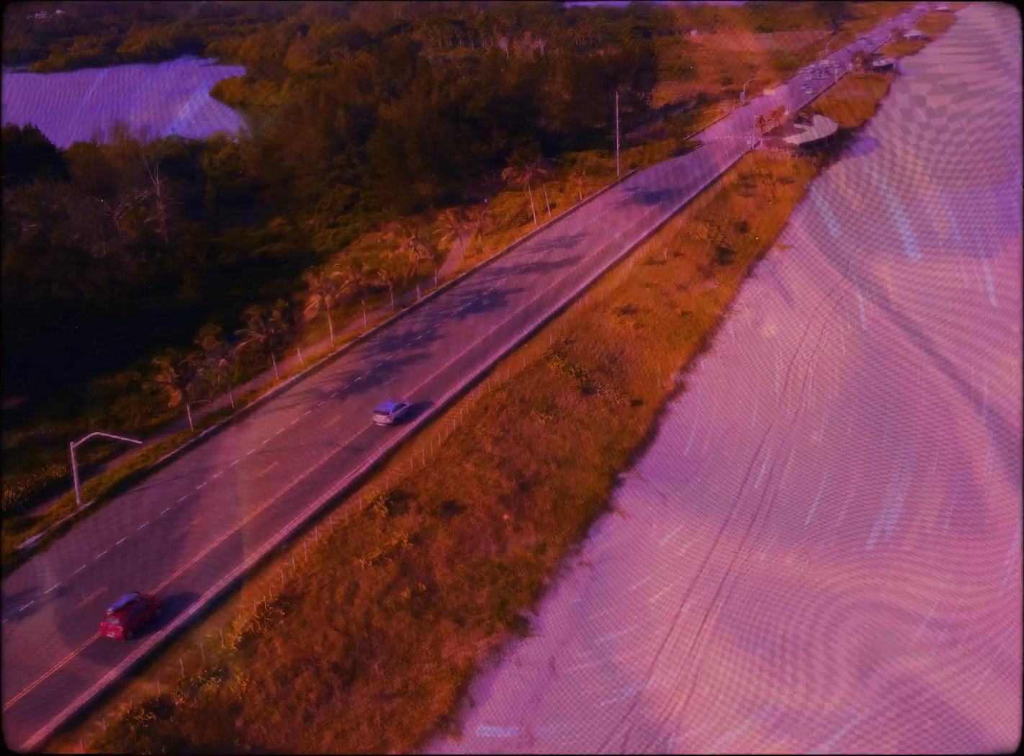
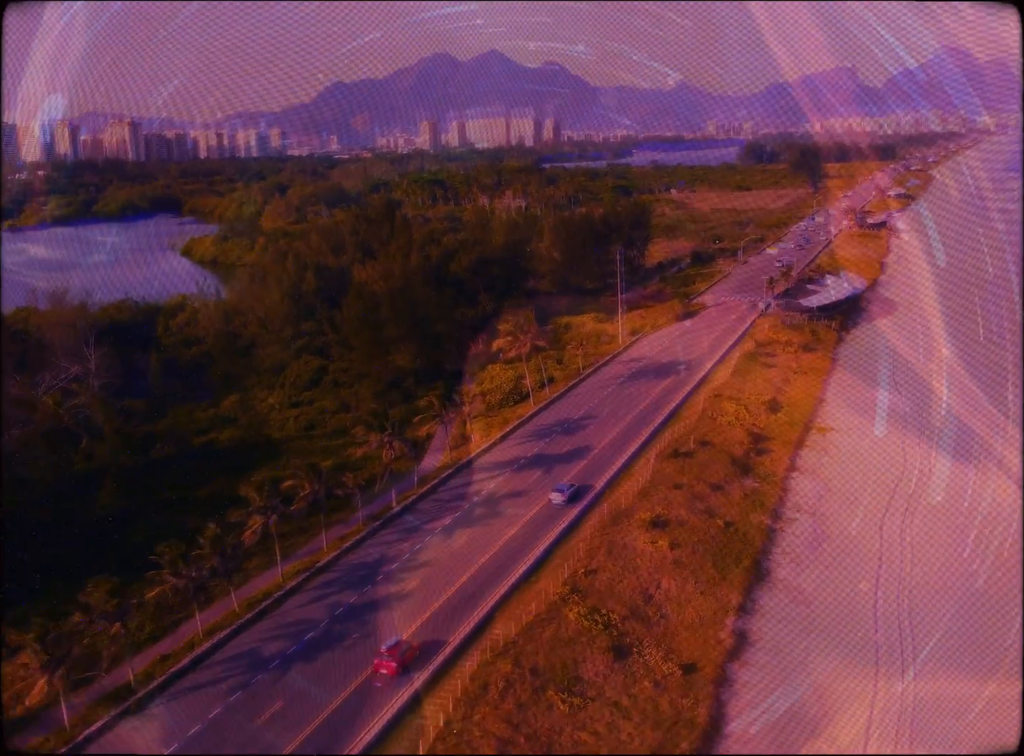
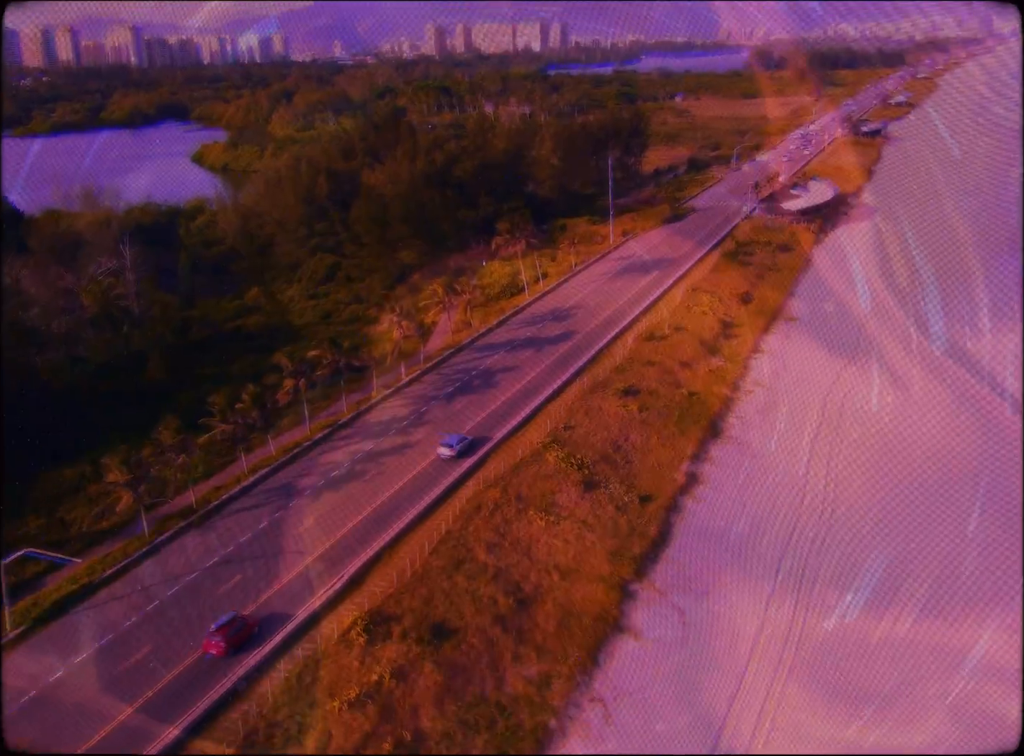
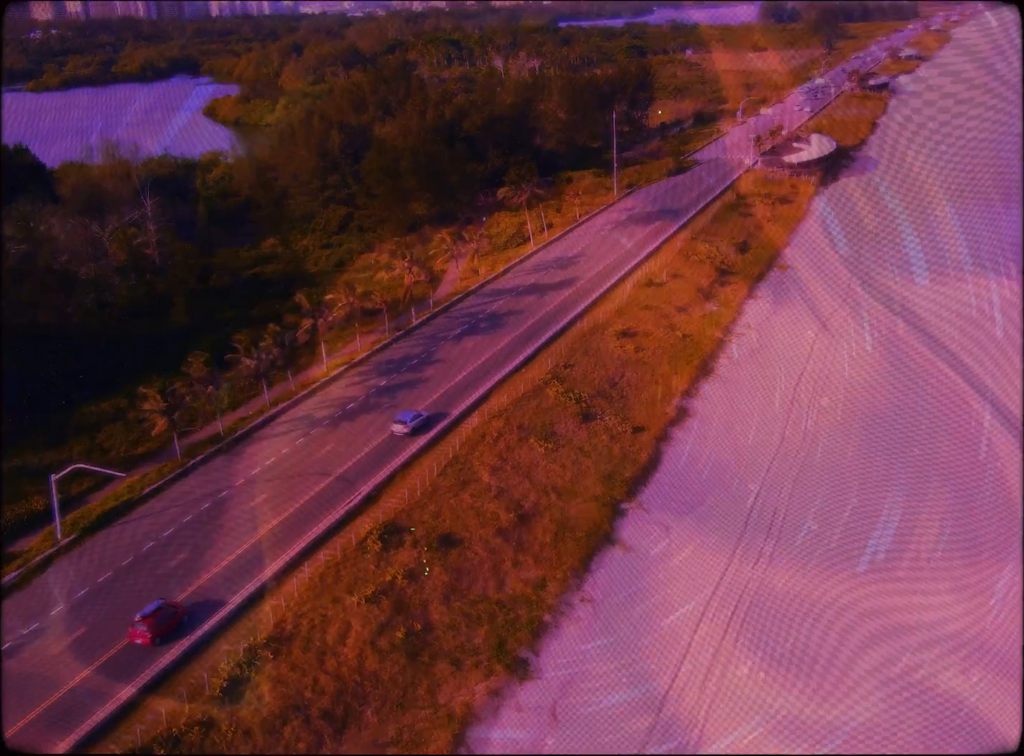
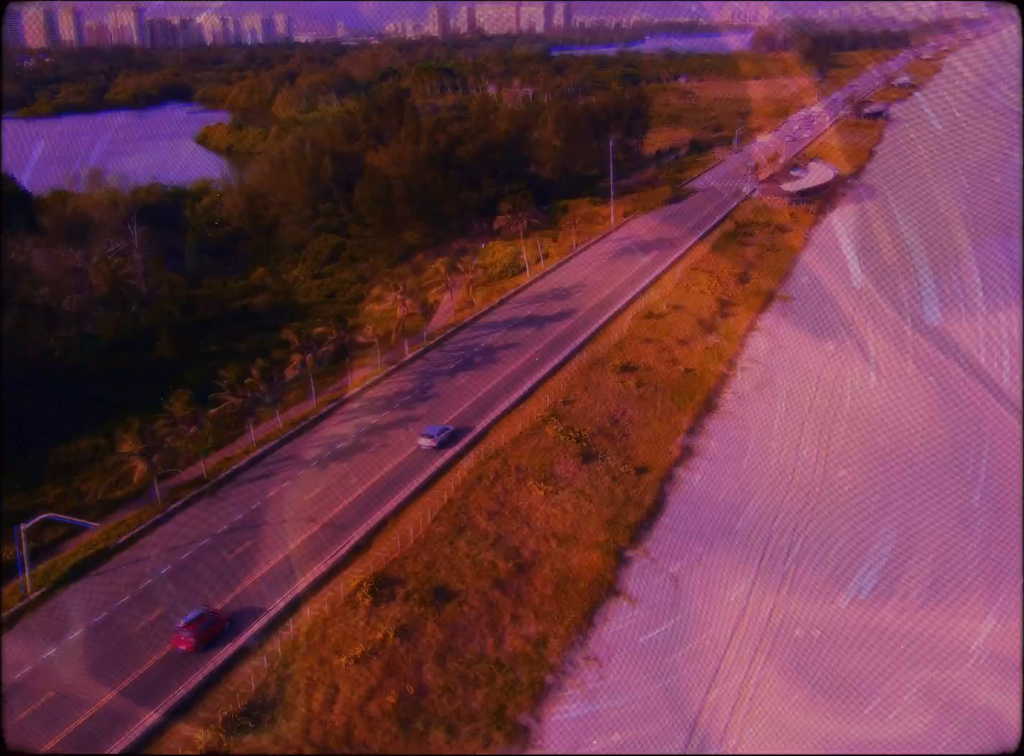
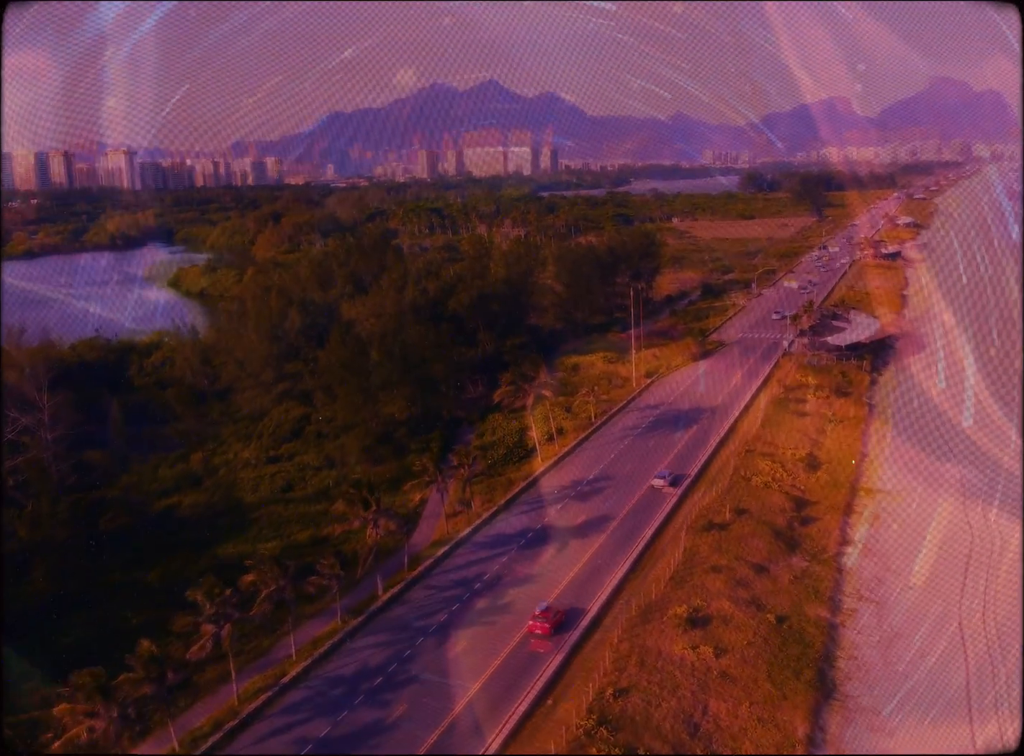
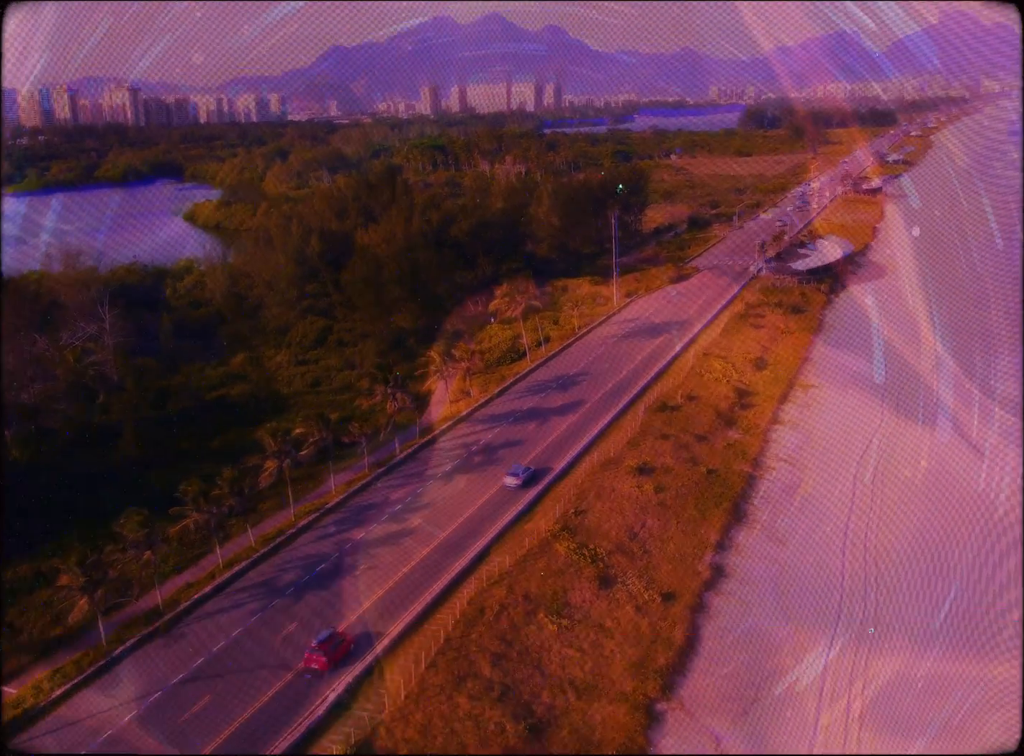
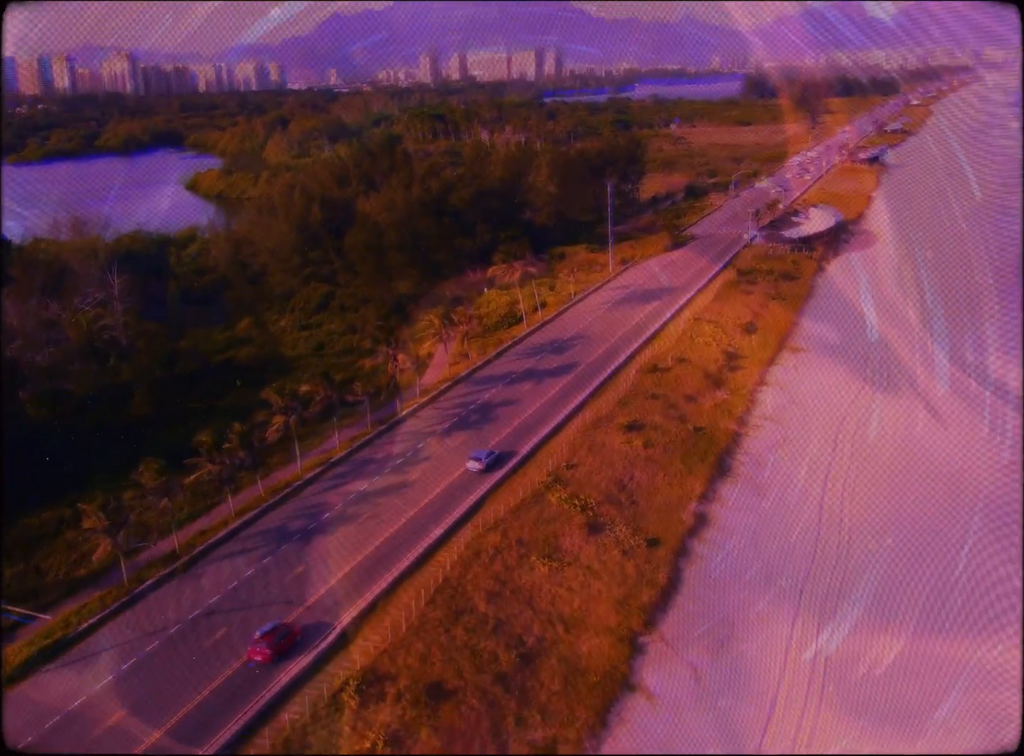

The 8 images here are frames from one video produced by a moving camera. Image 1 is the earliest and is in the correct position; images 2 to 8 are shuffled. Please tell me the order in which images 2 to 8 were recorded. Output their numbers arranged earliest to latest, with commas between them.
4, 5, 3, 8, 7, 2, 6
